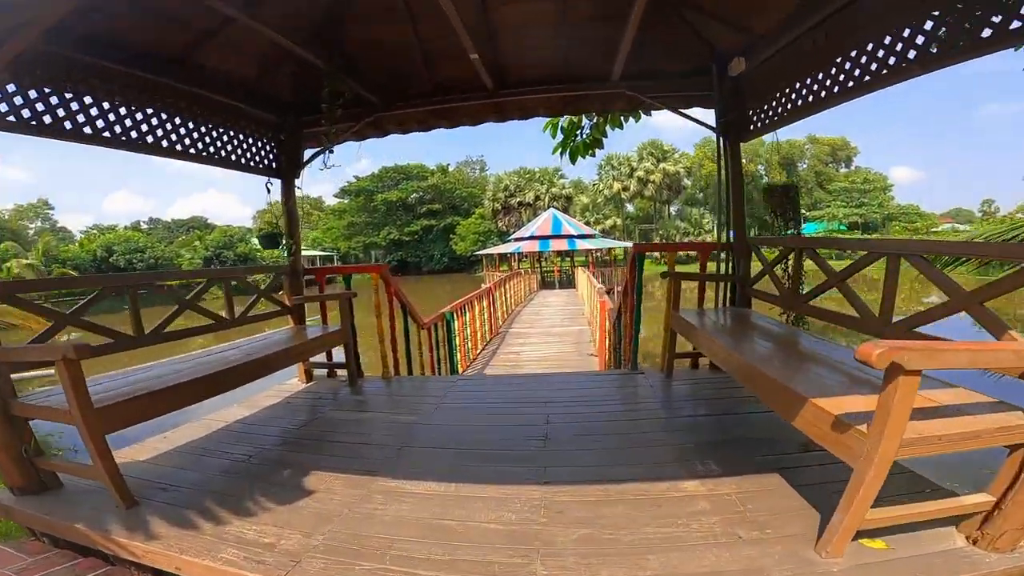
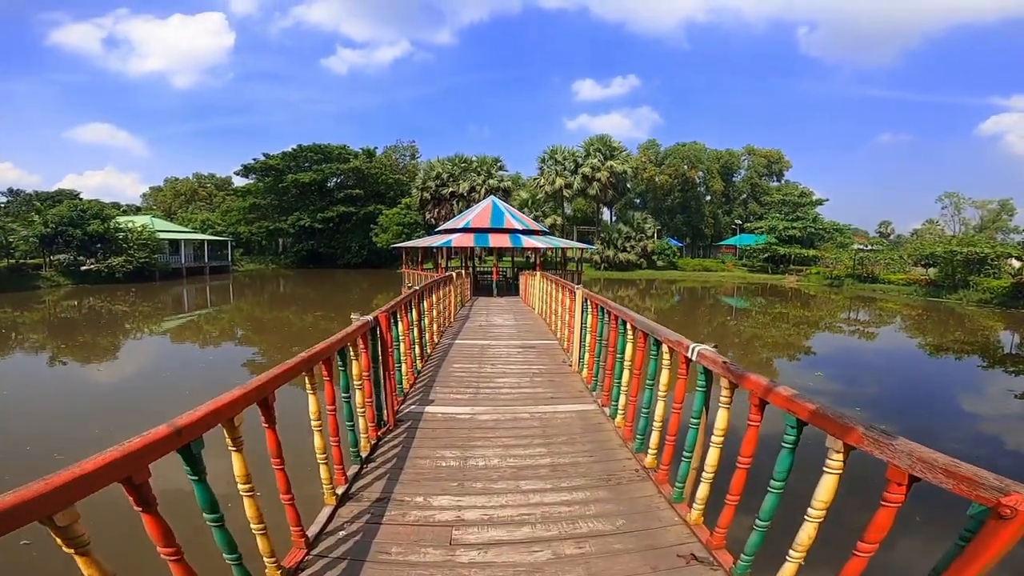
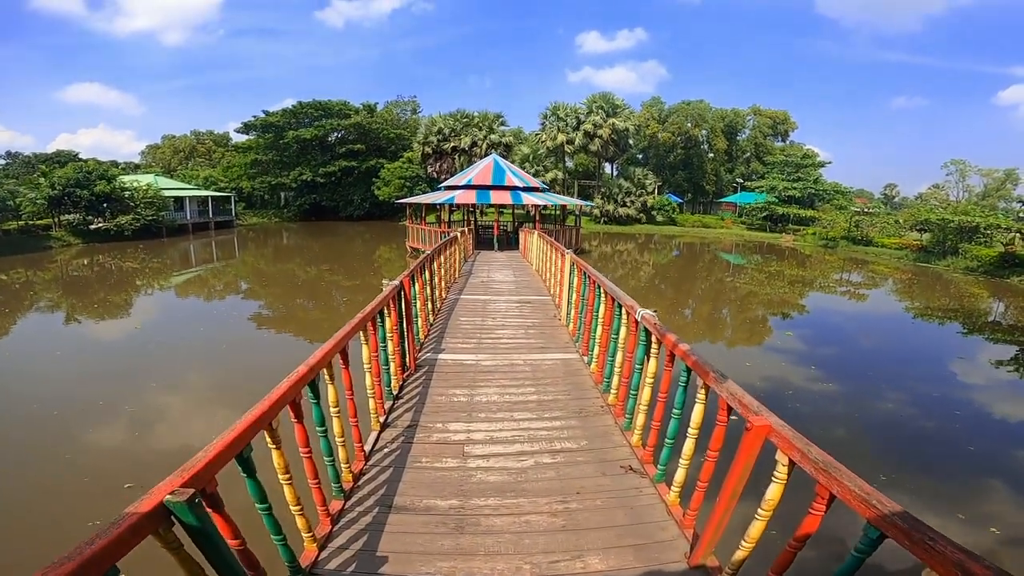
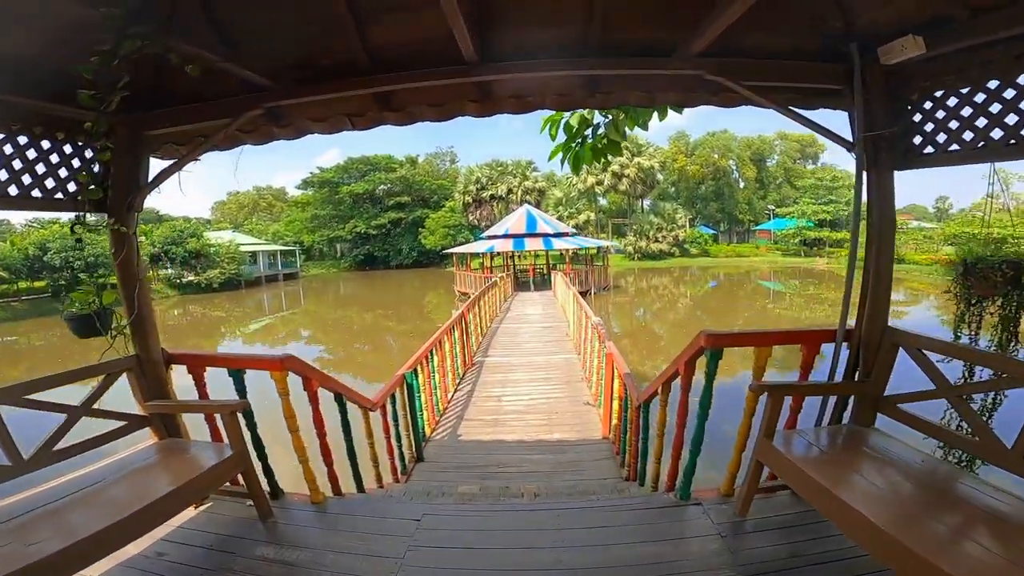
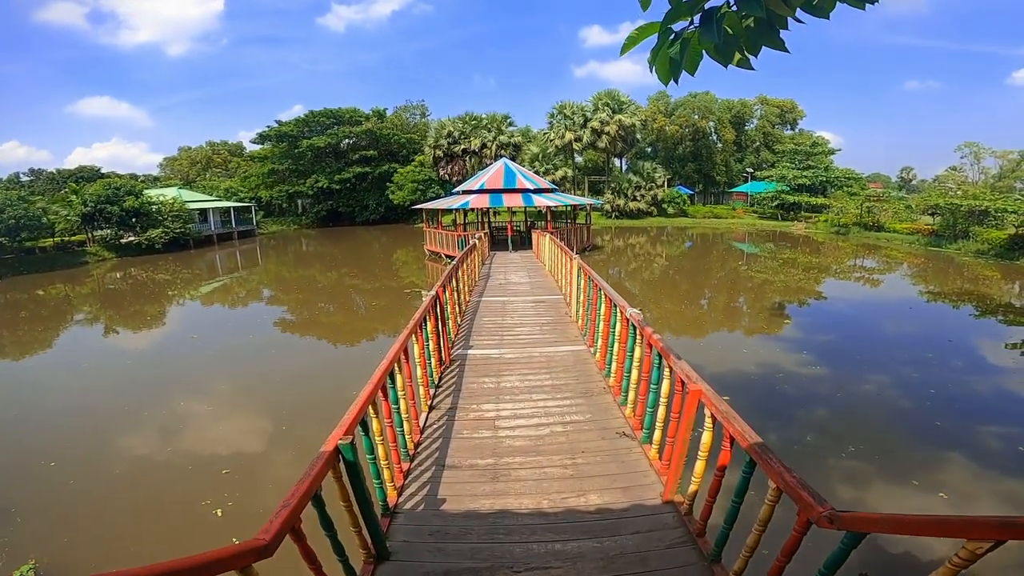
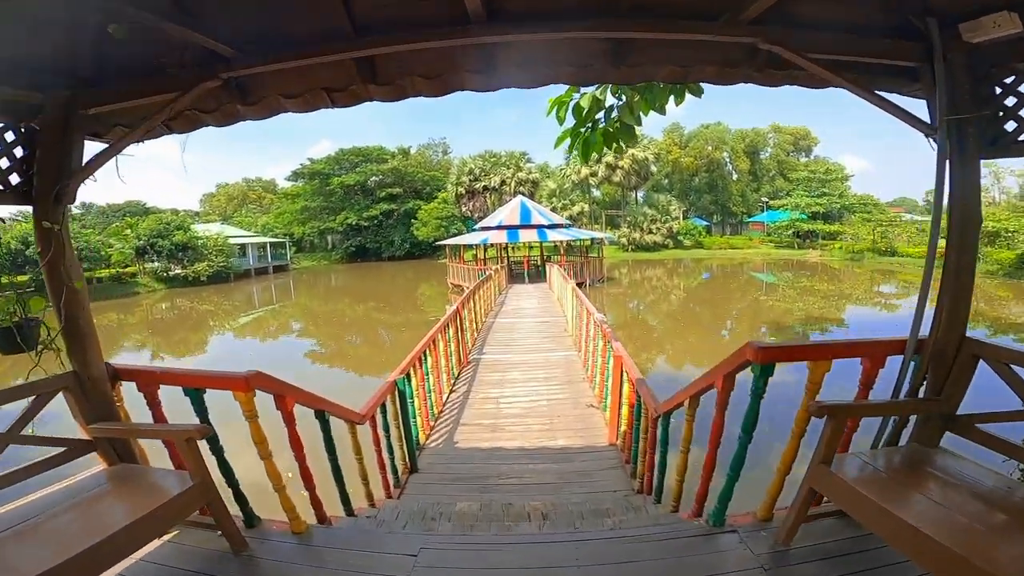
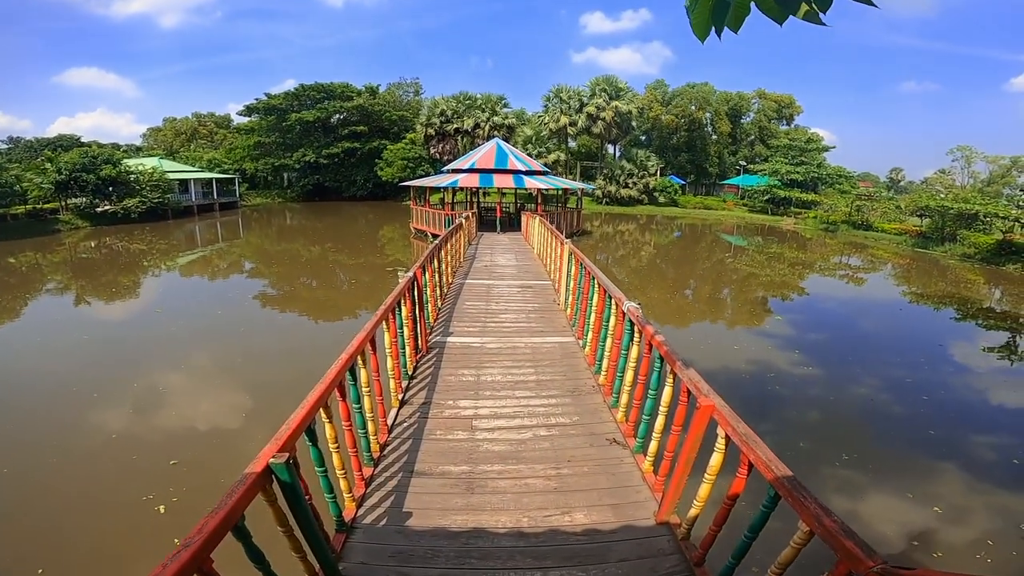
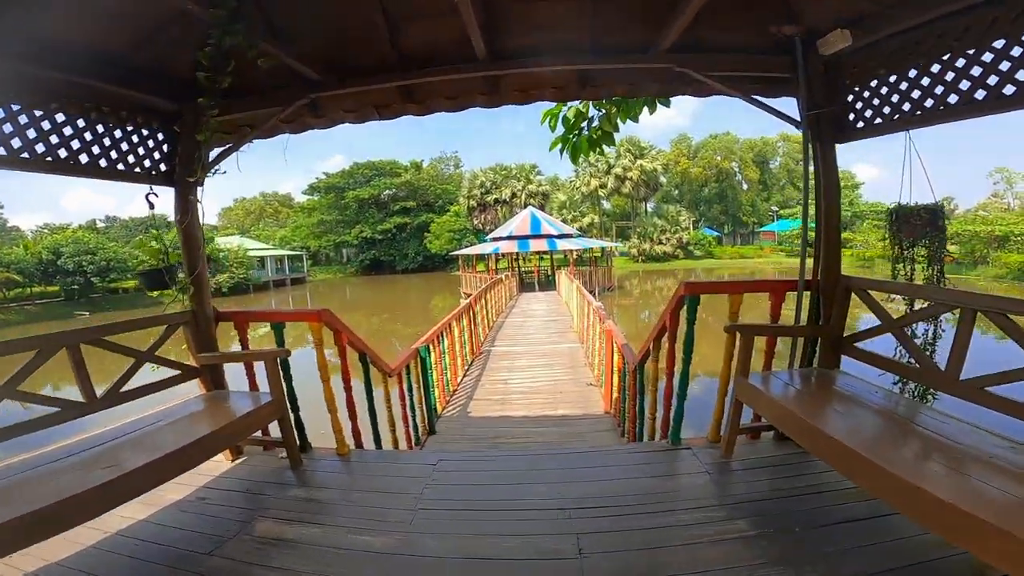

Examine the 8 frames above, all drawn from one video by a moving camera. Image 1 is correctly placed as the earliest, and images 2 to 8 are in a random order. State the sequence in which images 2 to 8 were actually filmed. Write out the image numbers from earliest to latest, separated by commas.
8, 4, 6, 5, 7, 3, 2
